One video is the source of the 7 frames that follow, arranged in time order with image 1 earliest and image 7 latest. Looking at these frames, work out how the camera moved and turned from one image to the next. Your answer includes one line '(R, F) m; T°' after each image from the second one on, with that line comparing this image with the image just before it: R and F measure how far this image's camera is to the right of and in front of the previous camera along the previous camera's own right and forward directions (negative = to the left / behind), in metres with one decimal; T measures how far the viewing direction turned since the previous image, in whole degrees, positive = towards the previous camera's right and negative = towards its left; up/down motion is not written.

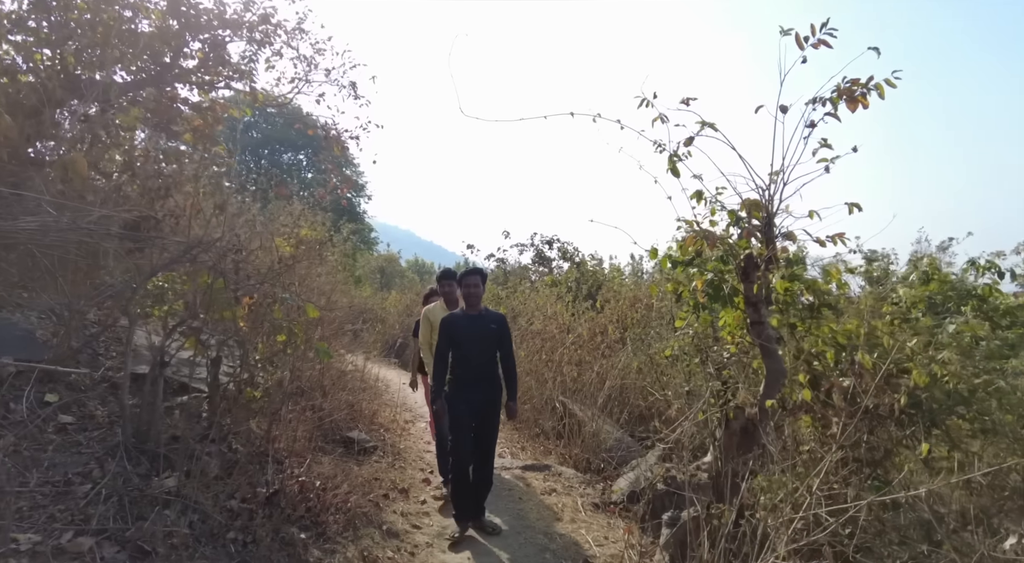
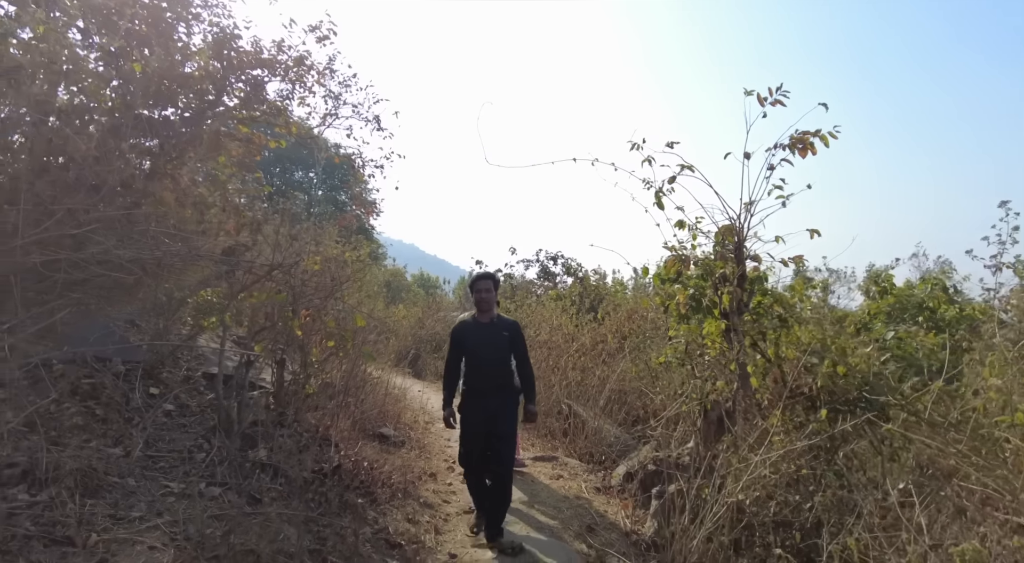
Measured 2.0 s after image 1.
(-0.1, -0.7) m; 0°
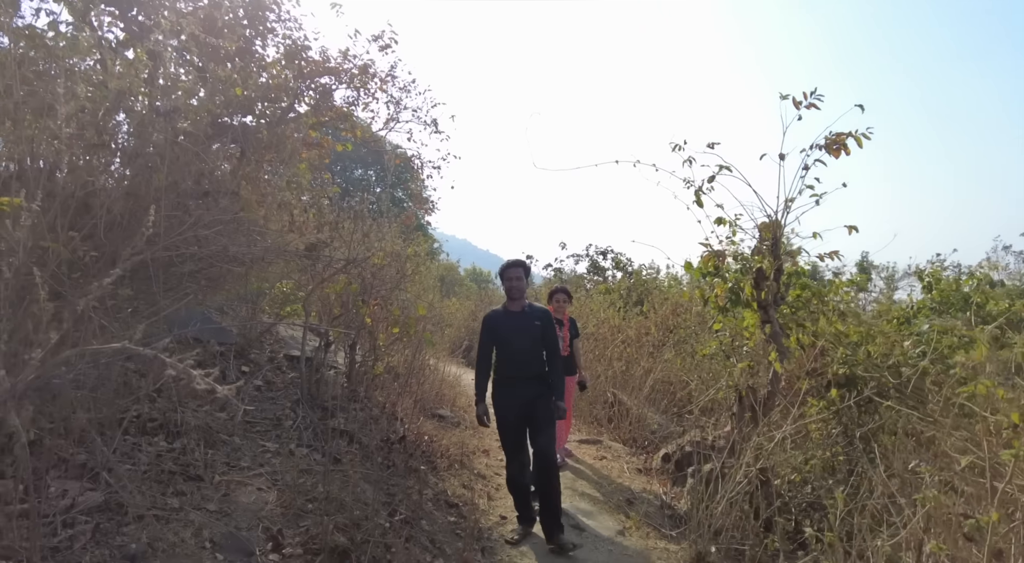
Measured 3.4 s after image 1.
(0.0, -0.4) m; -5°
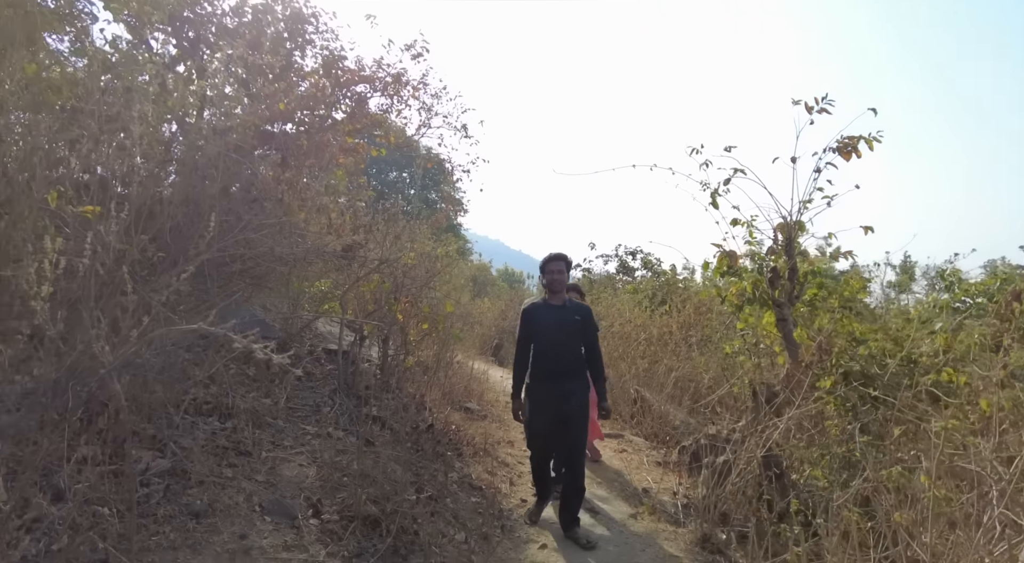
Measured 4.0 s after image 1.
(+0.1, -0.2) m; -3°
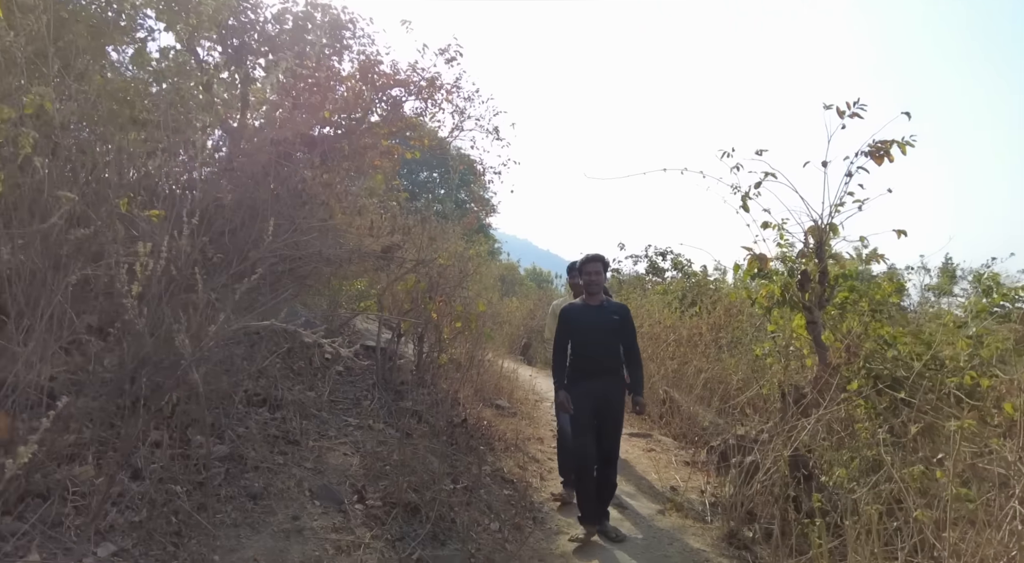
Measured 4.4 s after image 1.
(0.0, -0.1) m; -3°
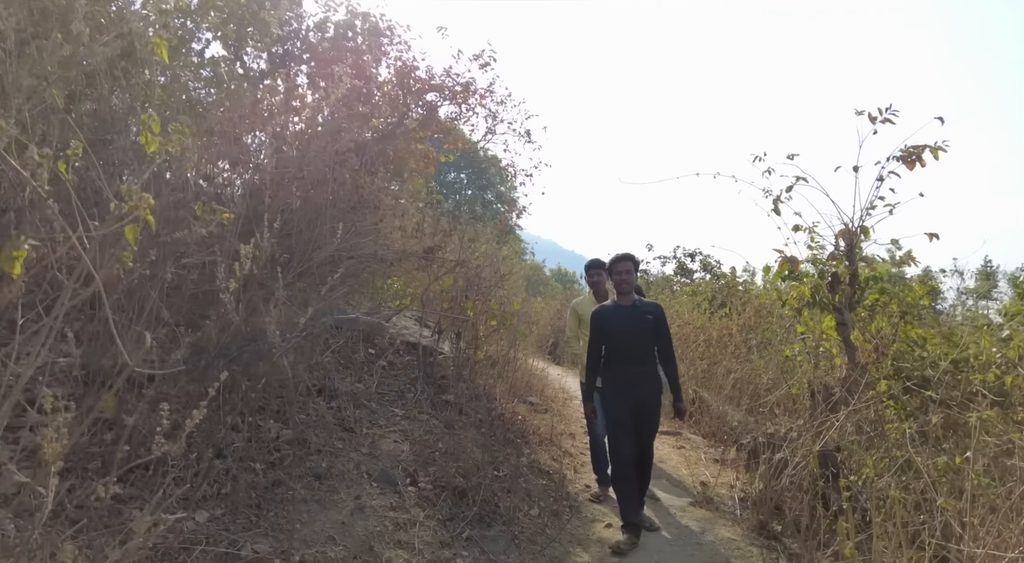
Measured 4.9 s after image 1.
(-0.1, -0.2) m; -3°
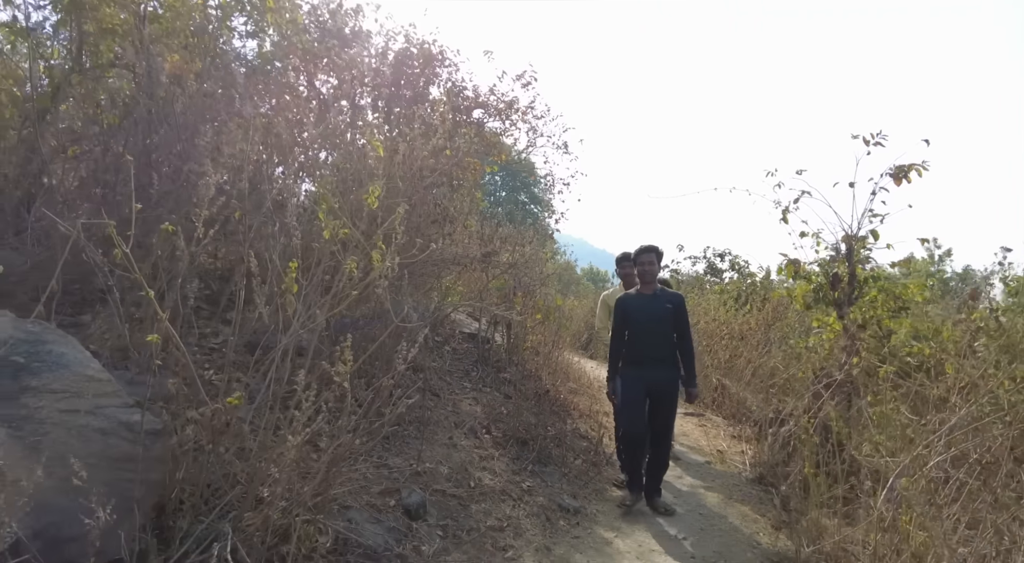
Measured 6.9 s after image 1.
(-0.1, -0.9) m; -3°
